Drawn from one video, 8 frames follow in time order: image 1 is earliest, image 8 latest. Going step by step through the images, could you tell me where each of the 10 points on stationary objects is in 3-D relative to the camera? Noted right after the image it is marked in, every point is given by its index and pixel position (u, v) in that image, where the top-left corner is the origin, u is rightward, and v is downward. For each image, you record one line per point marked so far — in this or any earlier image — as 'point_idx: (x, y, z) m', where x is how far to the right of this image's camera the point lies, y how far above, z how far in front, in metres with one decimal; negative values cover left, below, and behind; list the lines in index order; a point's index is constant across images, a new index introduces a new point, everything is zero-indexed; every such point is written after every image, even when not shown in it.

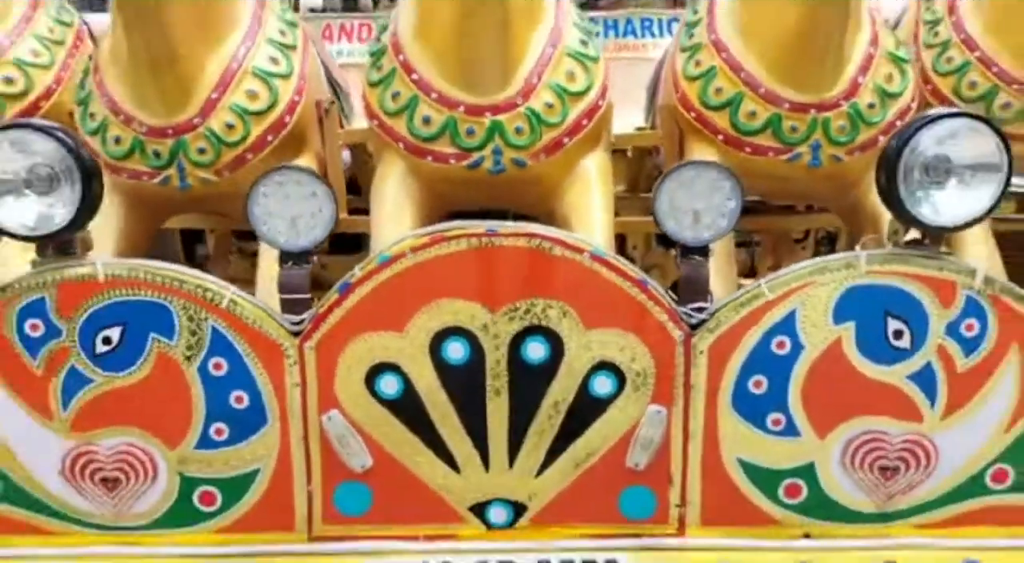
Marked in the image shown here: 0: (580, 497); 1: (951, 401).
0: (+0.1, -0.4, +1.6) m
1: (+0.8, -0.2, +1.6) m
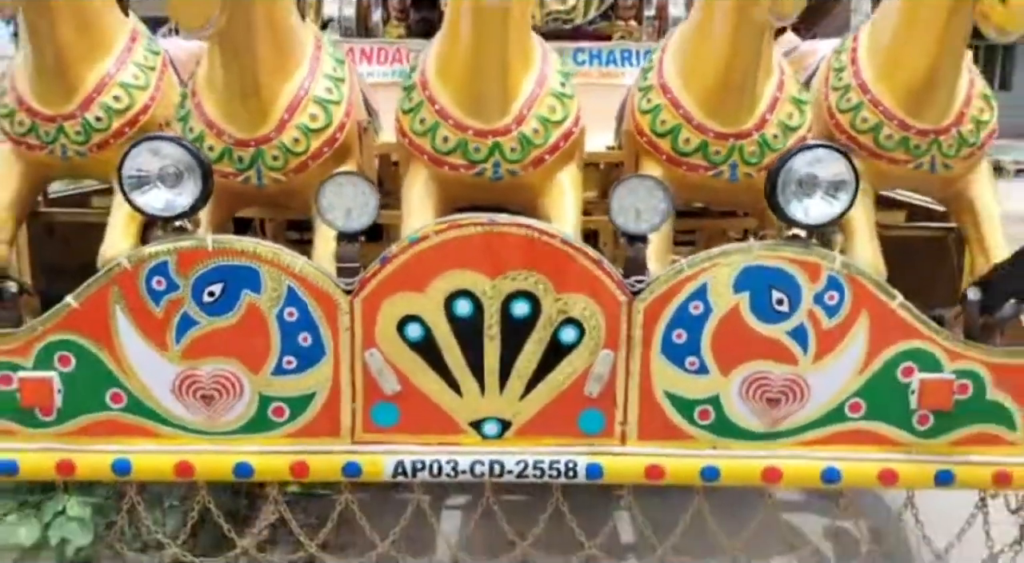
0: (+0.1, -0.3, +2.2) m
1: (+0.8, -0.2, +2.2) m
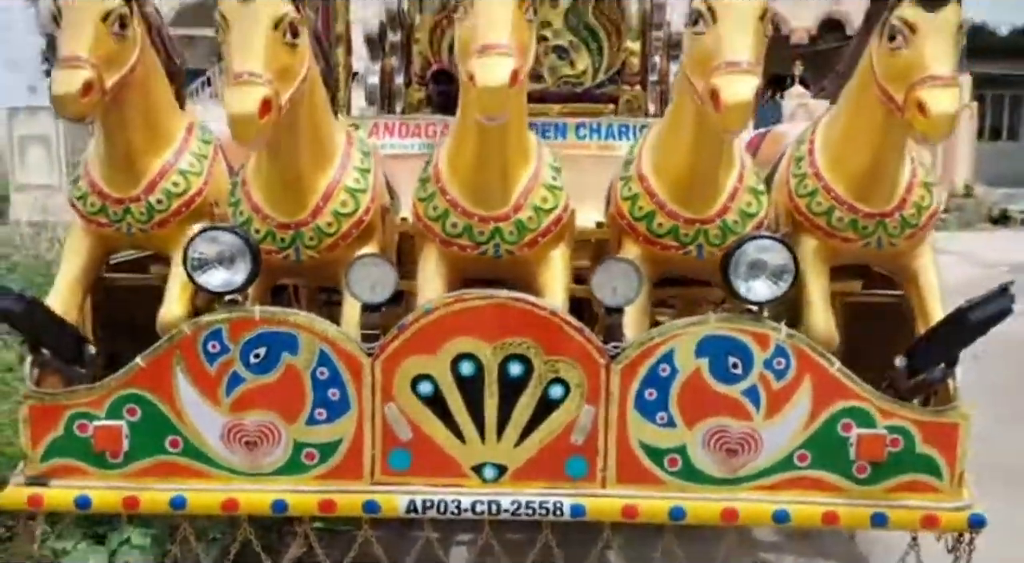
0: (+0.1, -0.5, +2.6) m
1: (+0.8, -0.4, +2.5) m
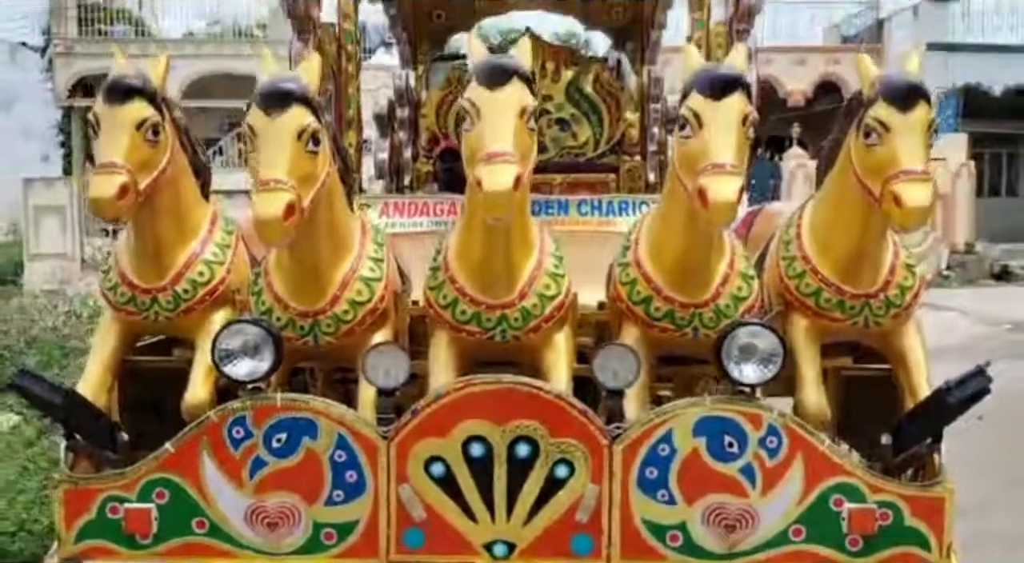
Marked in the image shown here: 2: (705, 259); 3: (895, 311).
0: (+0.1, -0.8, +2.7) m
1: (+0.8, -0.6, +2.7) m
2: (+0.7, +0.1, +3.0) m
3: (+1.4, -0.1, +3.2) m
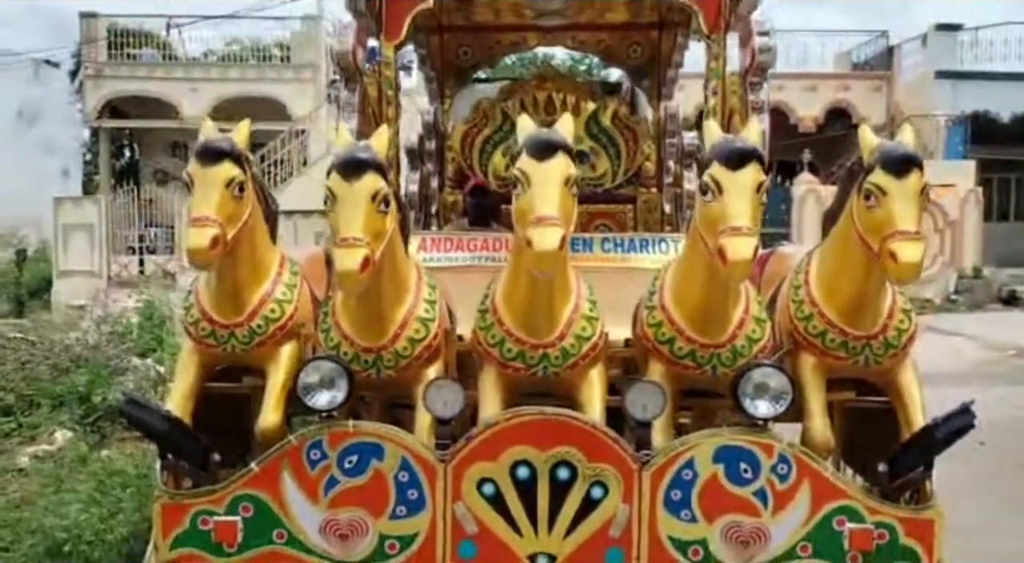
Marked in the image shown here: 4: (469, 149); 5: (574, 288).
0: (+0.3, -1.0, +3.1) m
1: (+0.9, -0.8, +3.0) m
2: (+0.8, -0.1, +3.3) m
3: (+1.6, -0.3, +3.6) m
4: (-0.4, +1.1, +6.8) m
5: (+0.2, 0.0, +3.4) m
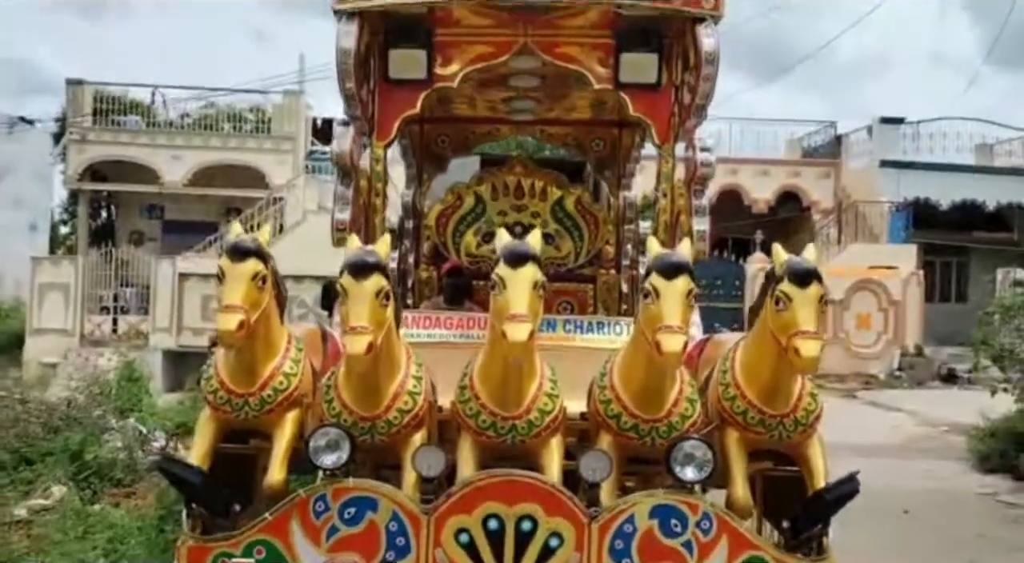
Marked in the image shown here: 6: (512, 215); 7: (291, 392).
0: (+0.1, -1.3, +3.7) m
1: (+0.8, -1.2, +3.7) m
2: (+0.7, -0.5, +4.1) m
3: (+1.5, -0.7, +4.3) m
4: (-0.6, +0.5, +7.5) m
5: (+0.1, -0.4, +4.1) m
6: (0.0, +0.6, +7.5) m
7: (-1.1, -0.6, +4.4) m
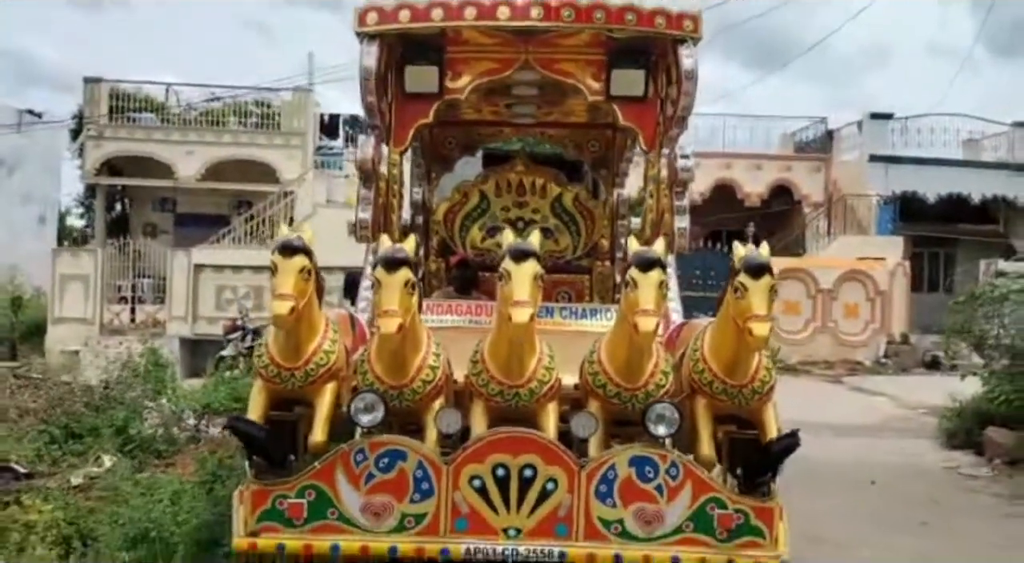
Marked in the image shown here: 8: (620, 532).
0: (+0.2, -1.3, +4.5) m
1: (+0.8, -1.1, +4.6) m
2: (+0.7, -0.5, +4.9) m
3: (+1.5, -0.7, +5.1) m
4: (-0.6, +0.6, +8.4) m
5: (+0.1, -0.4, +4.9) m
6: (0.0, +0.7, +8.3) m
7: (-1.1, -0.5, +5.2) m
8: (+0.6, -1.3, +4.5) m
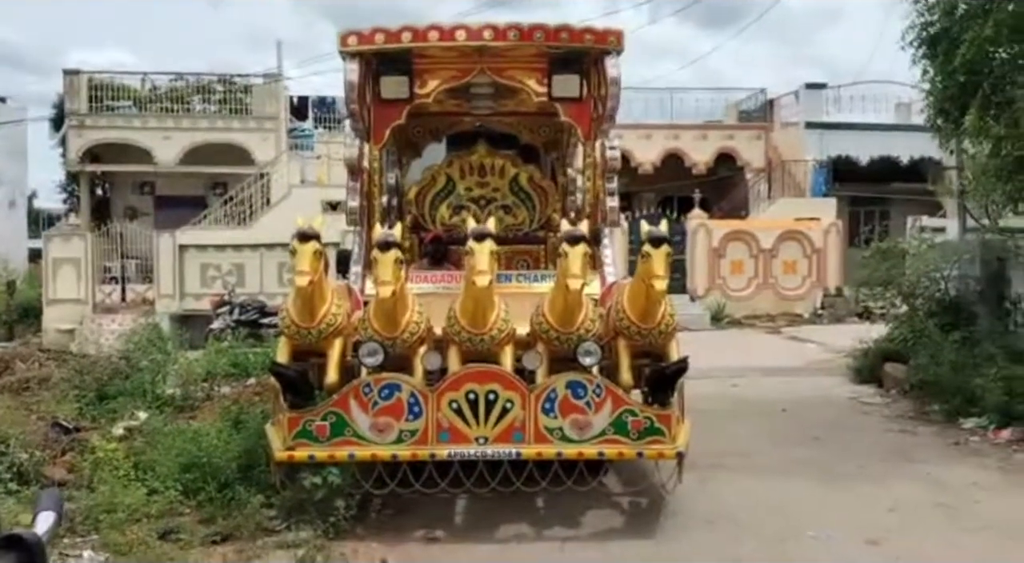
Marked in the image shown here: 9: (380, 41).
0: (-0.1, -1.1, +6.2) m
1: (+0.6, -0.9, +6.2) m
2: (+0.5, -0.2, +6.5) m
3: (+1.2, -0.4, +6.8) m
4: (-1.0, +0.9, +9.9) m
5: (-0.1, -0.2, +6.5) m
6: (-0.4, +1.0, +9.9) m
7: (-1.4, -0.3, +6.8) m
8: (+0.4, -1.1, +6.2) m
9: (-1.3, +2.4, +8.3) m
